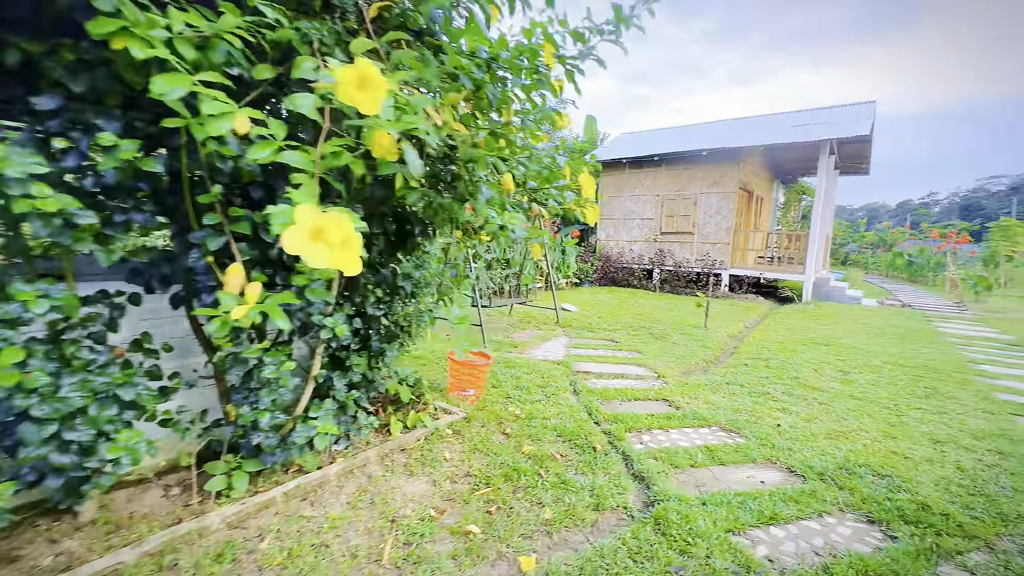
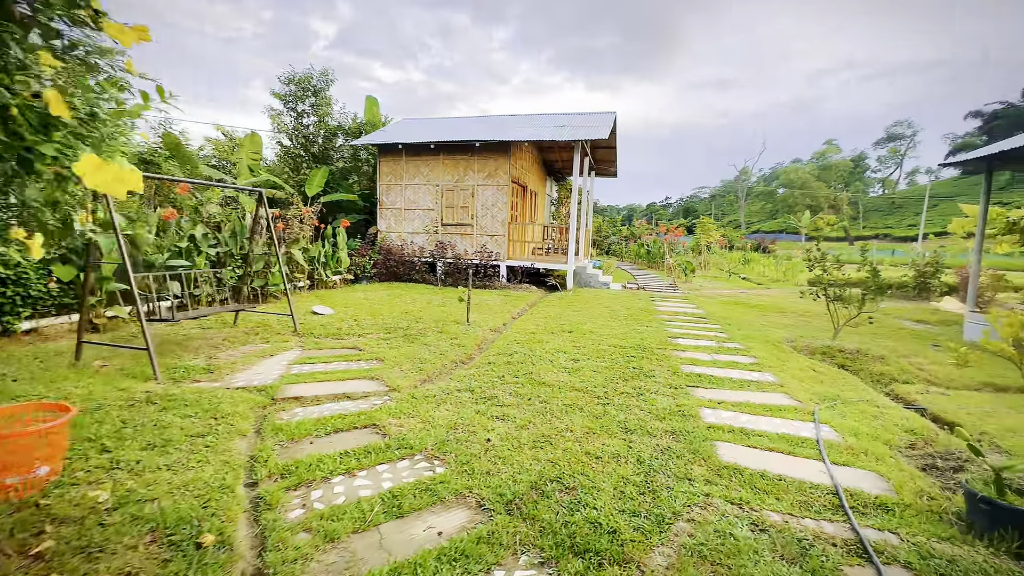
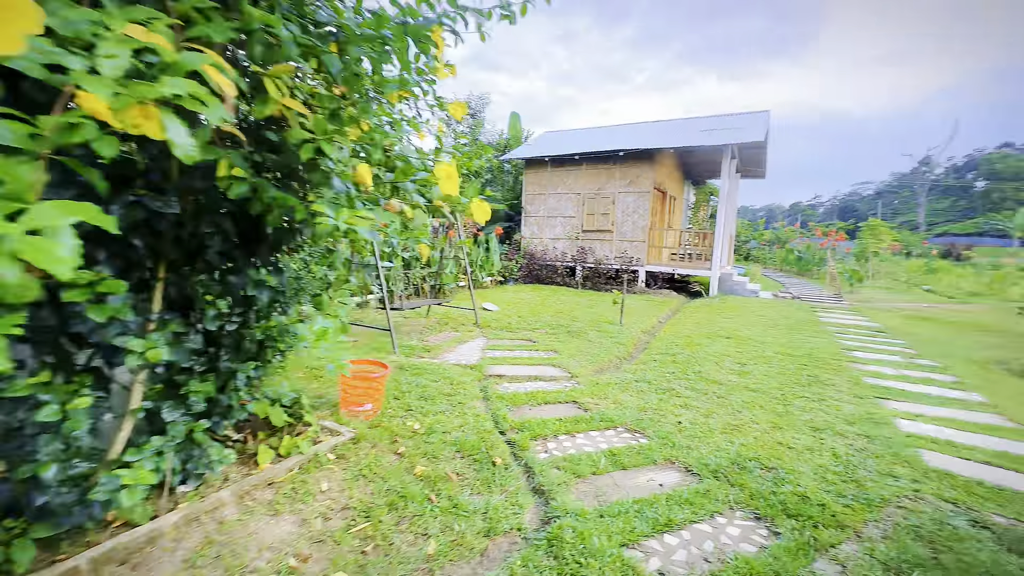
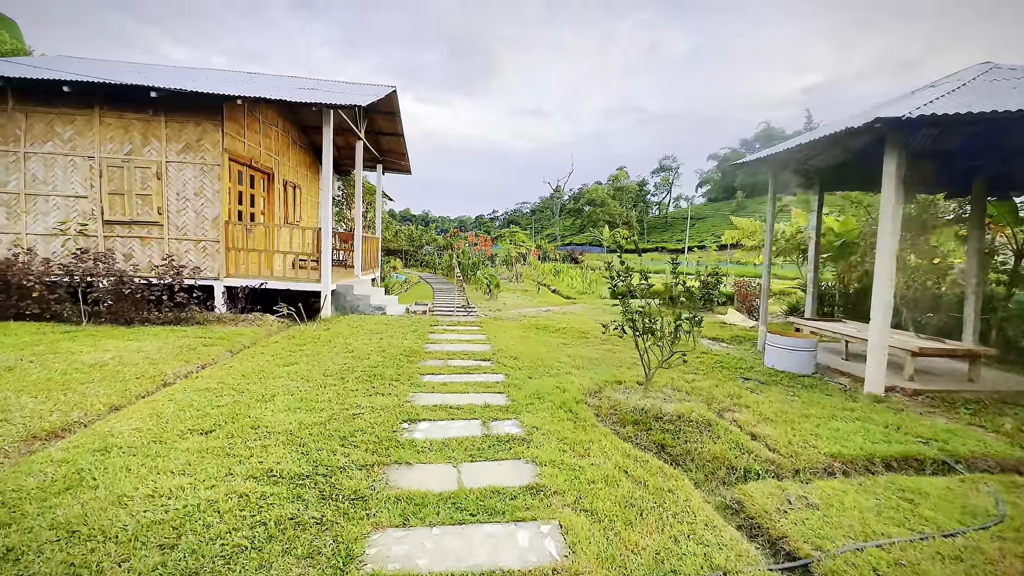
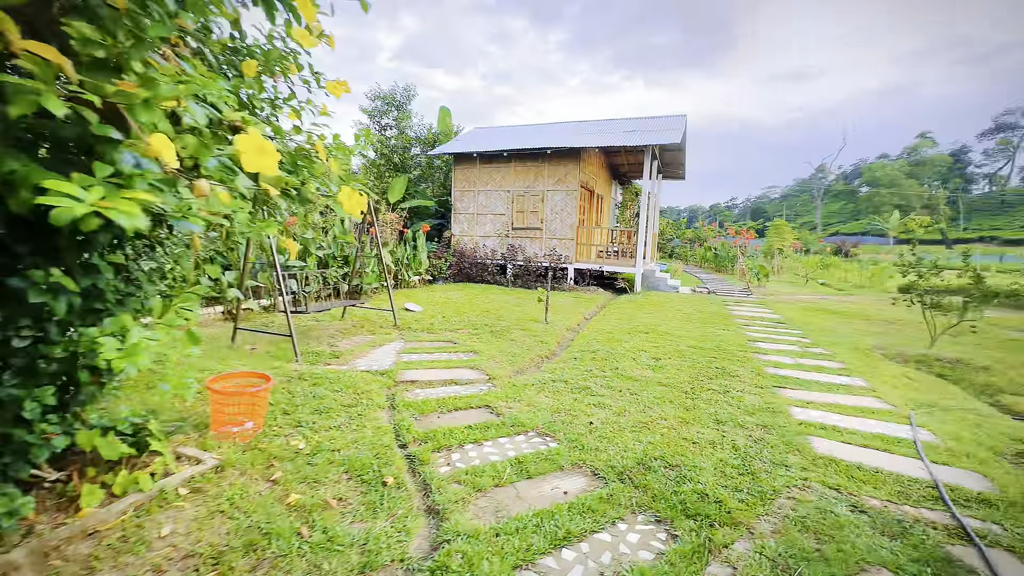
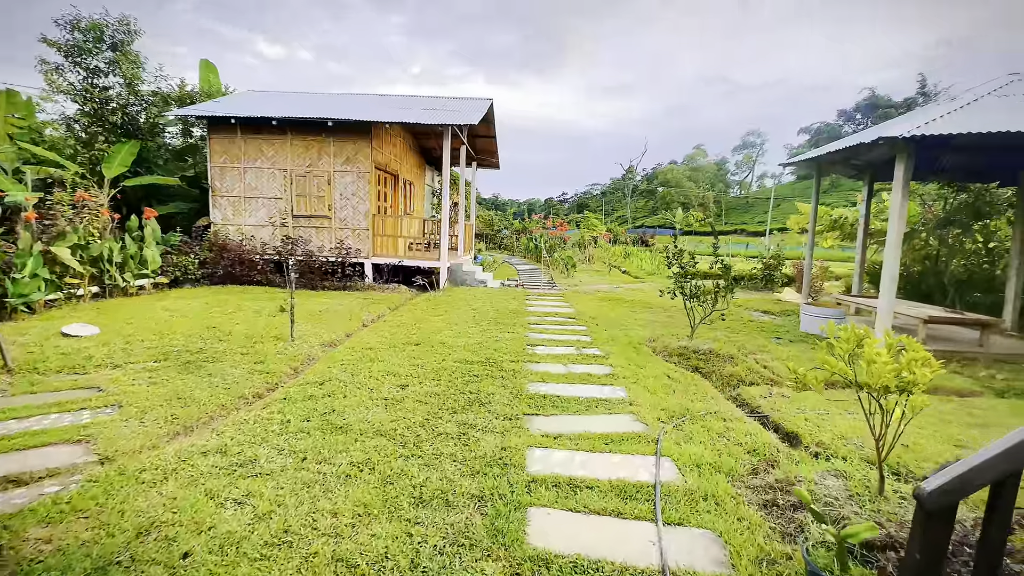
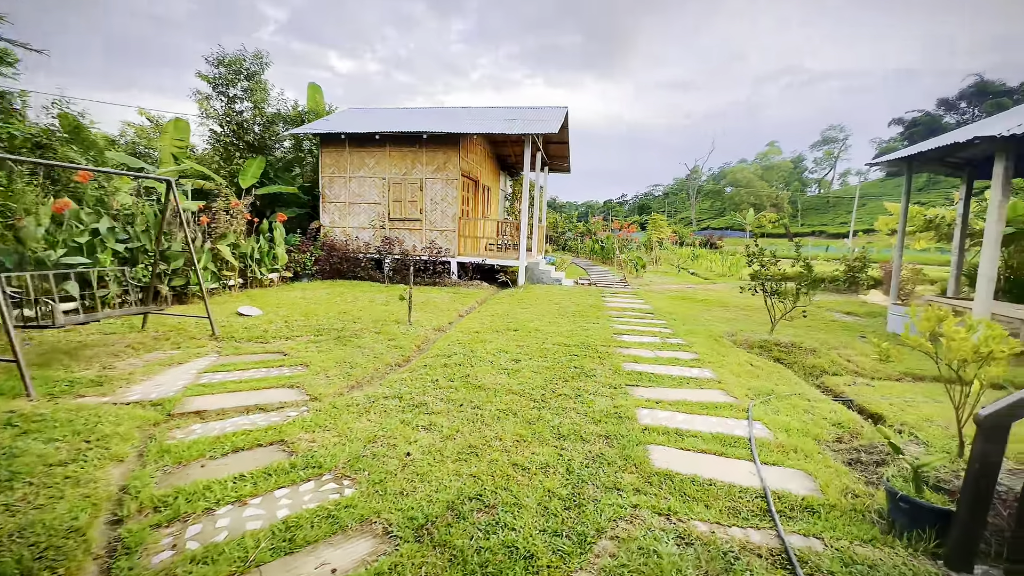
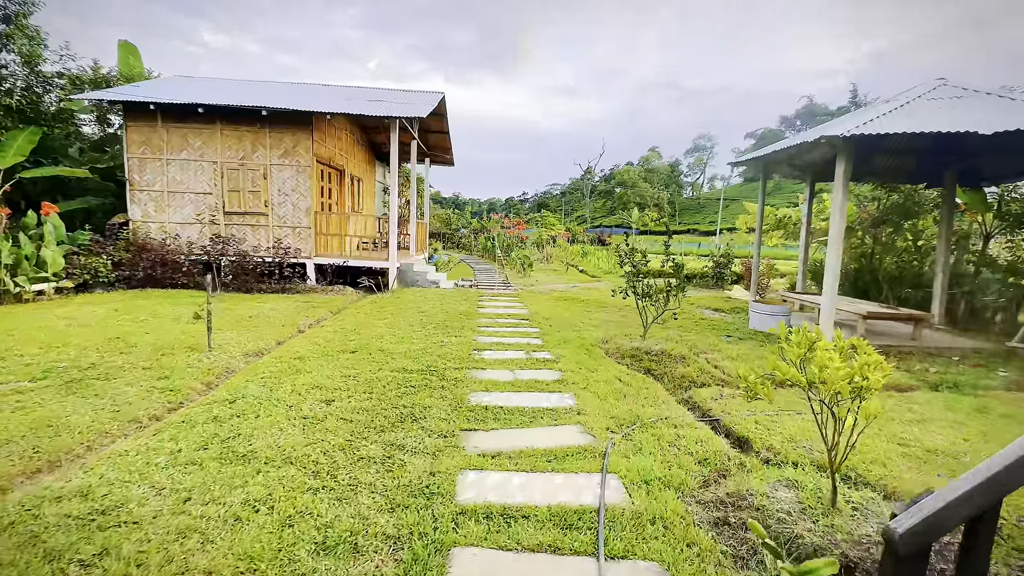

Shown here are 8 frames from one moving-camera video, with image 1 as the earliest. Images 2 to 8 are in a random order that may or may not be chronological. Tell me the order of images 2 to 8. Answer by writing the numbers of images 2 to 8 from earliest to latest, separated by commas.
3, 5, 2, 7, 6, 8, 4
